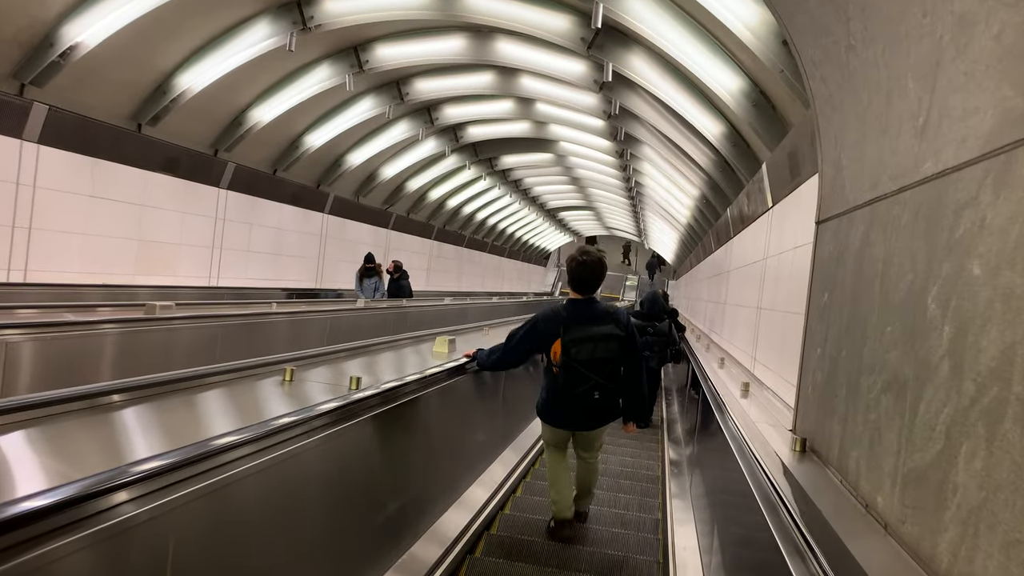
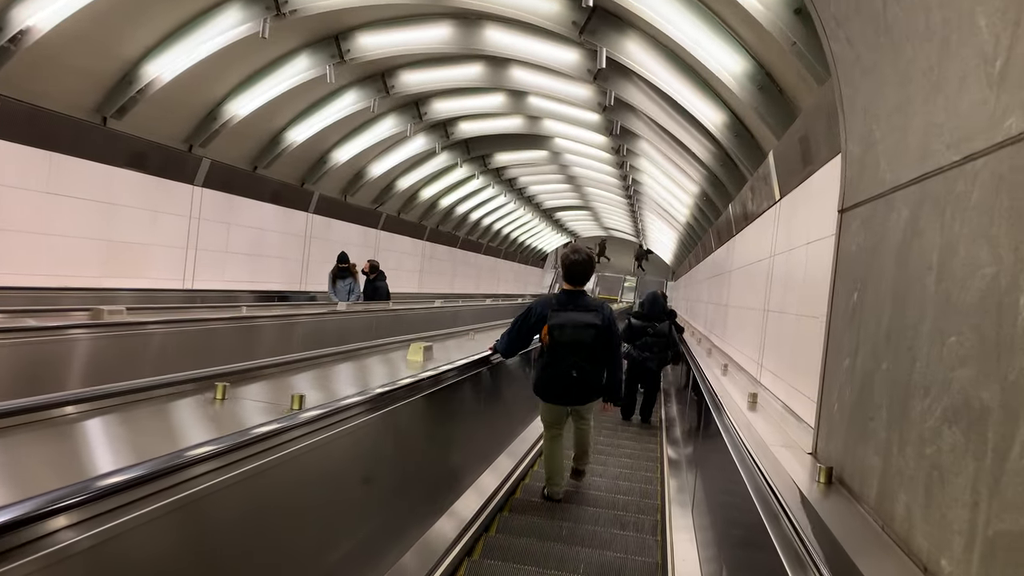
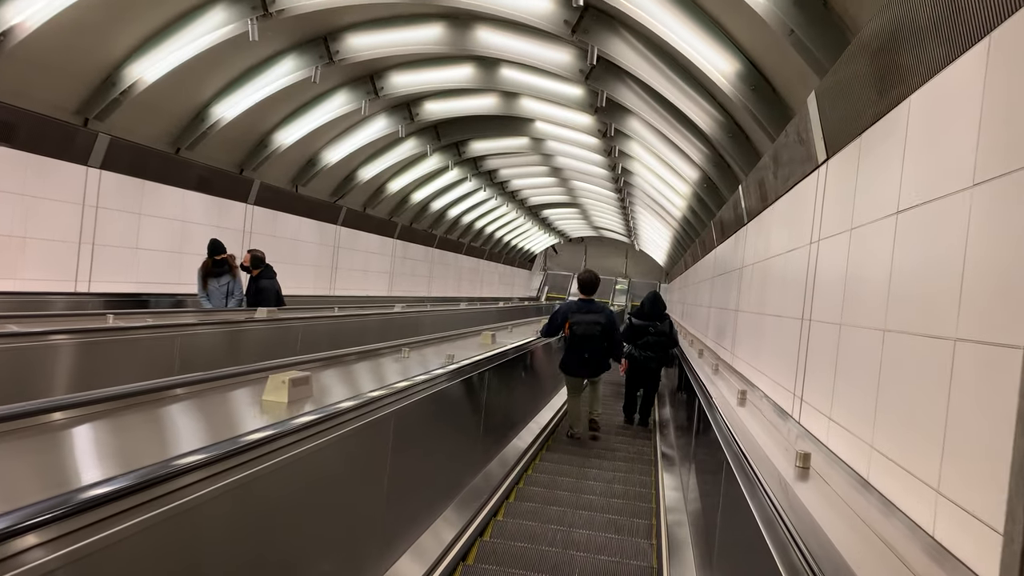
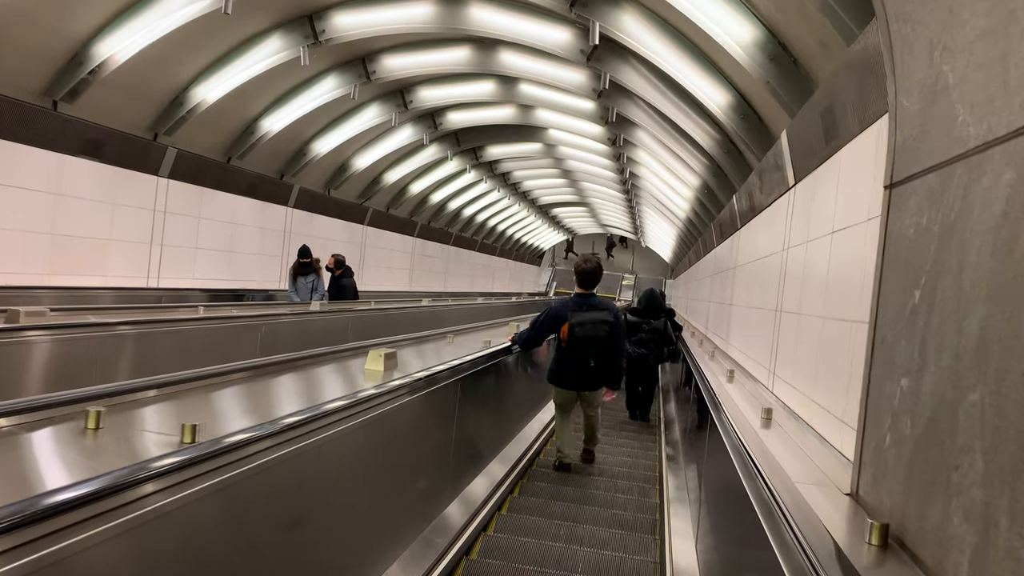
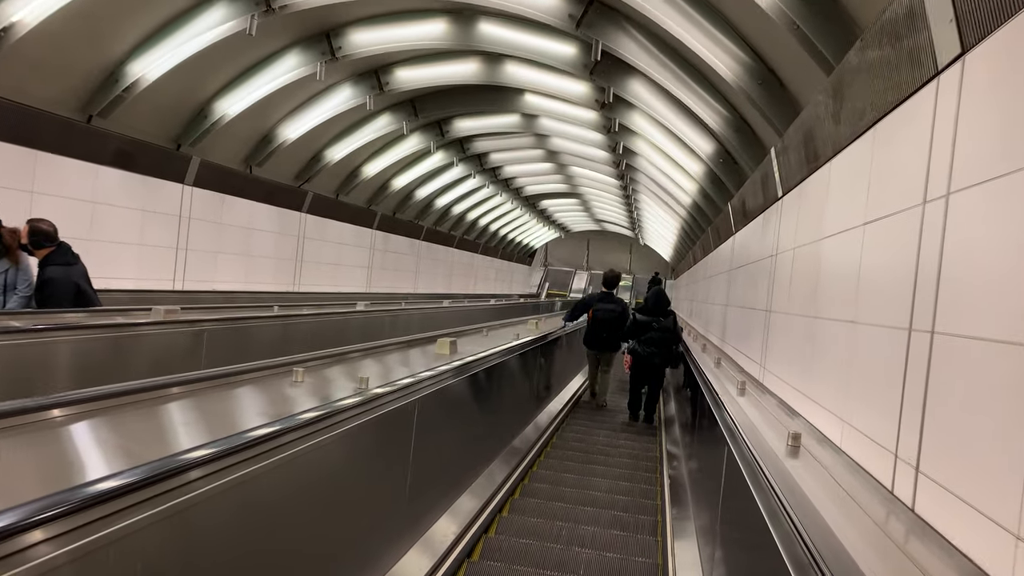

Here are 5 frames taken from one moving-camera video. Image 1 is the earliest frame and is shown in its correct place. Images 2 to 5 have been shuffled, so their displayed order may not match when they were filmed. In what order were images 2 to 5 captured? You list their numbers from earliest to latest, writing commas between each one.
2, 4, 3, 5
